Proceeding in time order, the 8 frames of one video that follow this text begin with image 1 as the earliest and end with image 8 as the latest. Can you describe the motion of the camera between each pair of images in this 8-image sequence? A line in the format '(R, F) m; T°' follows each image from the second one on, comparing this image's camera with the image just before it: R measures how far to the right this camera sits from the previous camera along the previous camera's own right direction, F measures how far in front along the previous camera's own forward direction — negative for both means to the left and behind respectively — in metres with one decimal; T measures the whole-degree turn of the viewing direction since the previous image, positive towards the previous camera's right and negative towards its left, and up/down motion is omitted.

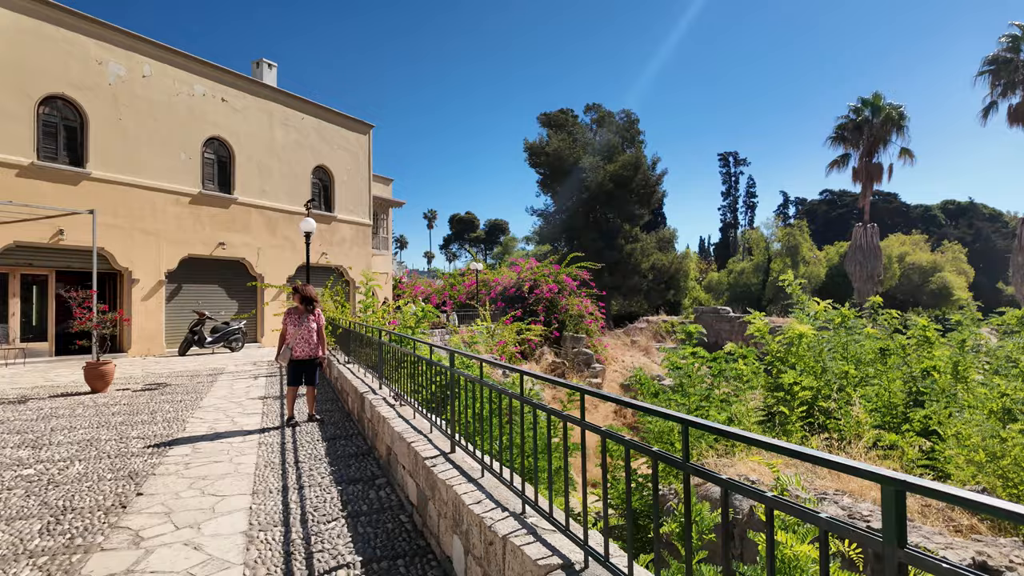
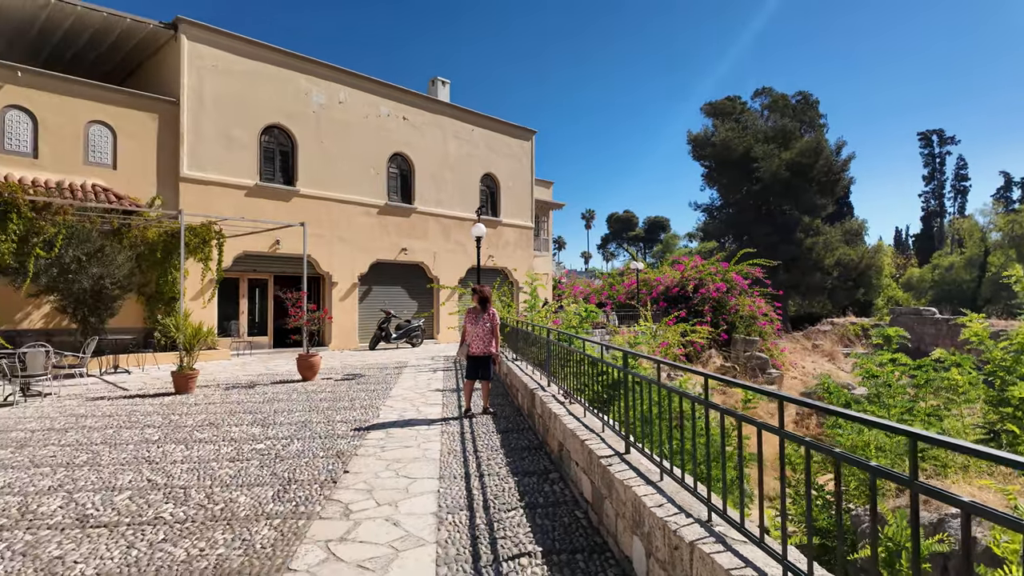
(-0.1, 0.0) m; -15°
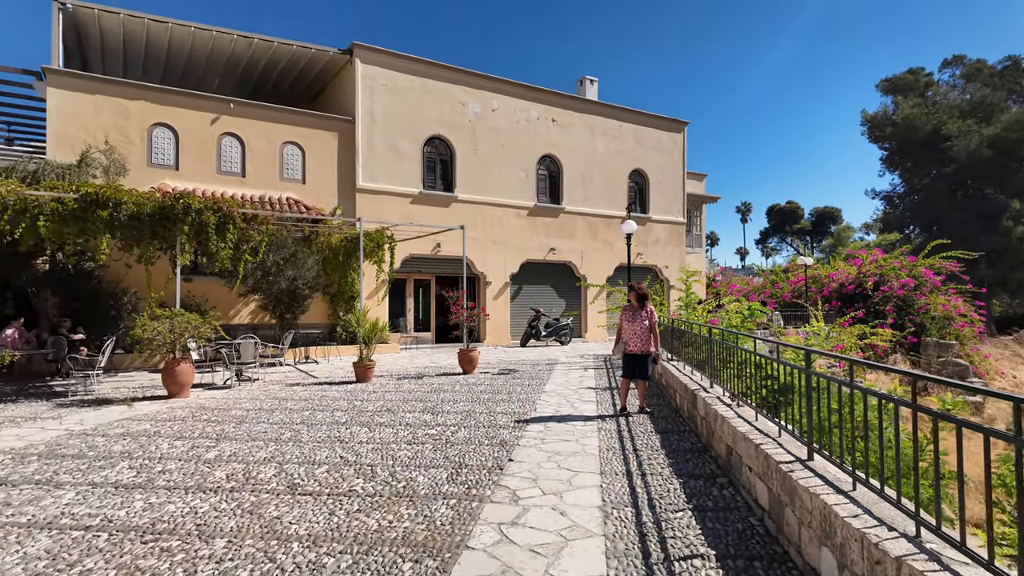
(-0.1, 0.0) m; -14°
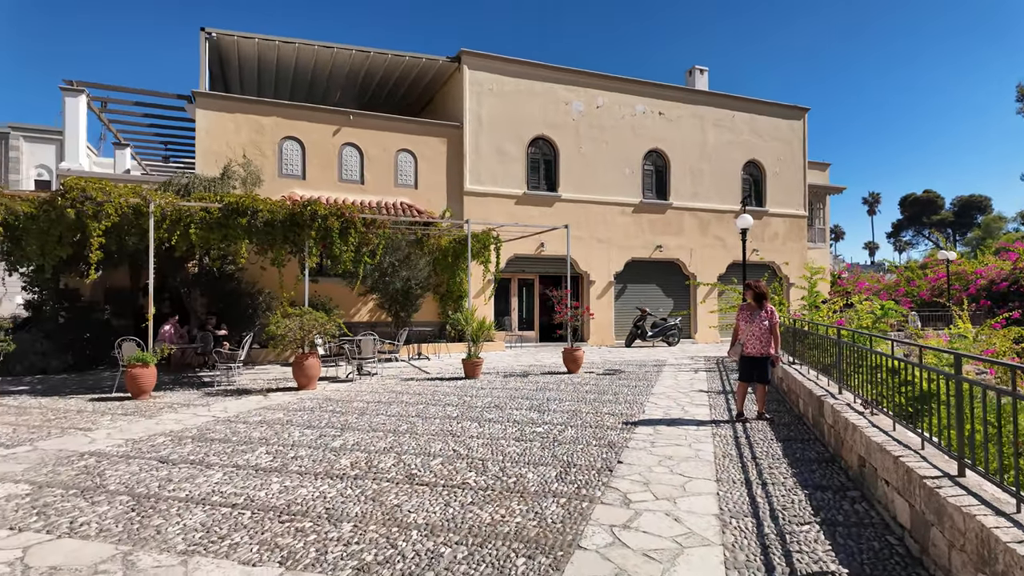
(0.0, 0.0) m; -10°
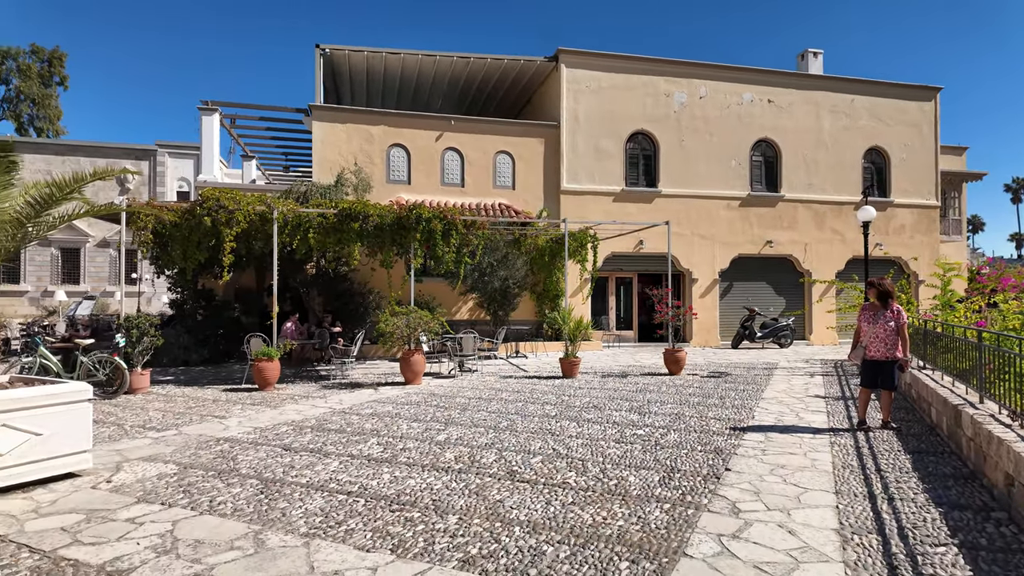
(0.0, 0.0) m; -9°
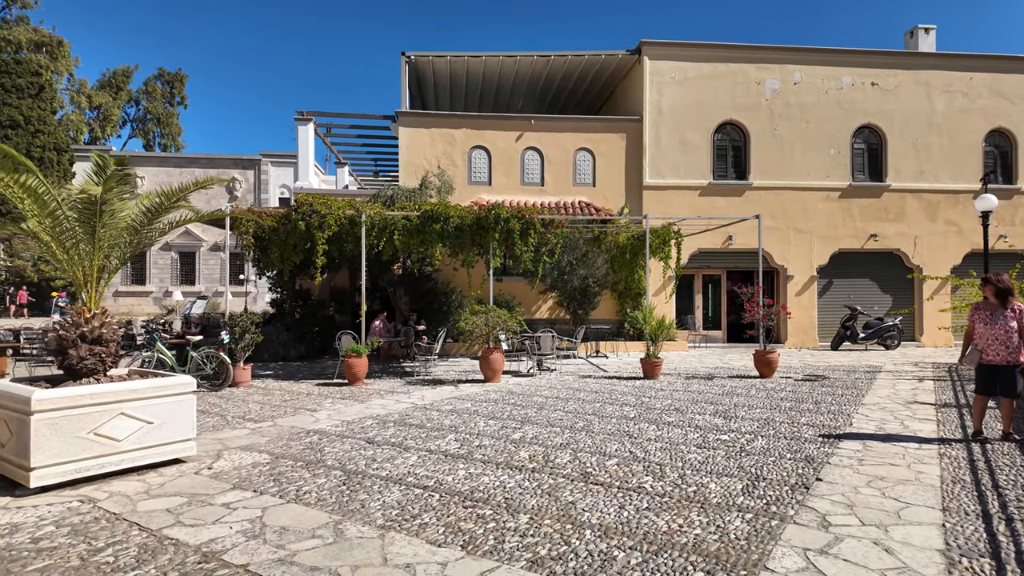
(+0.1, 0.0) m; -8°
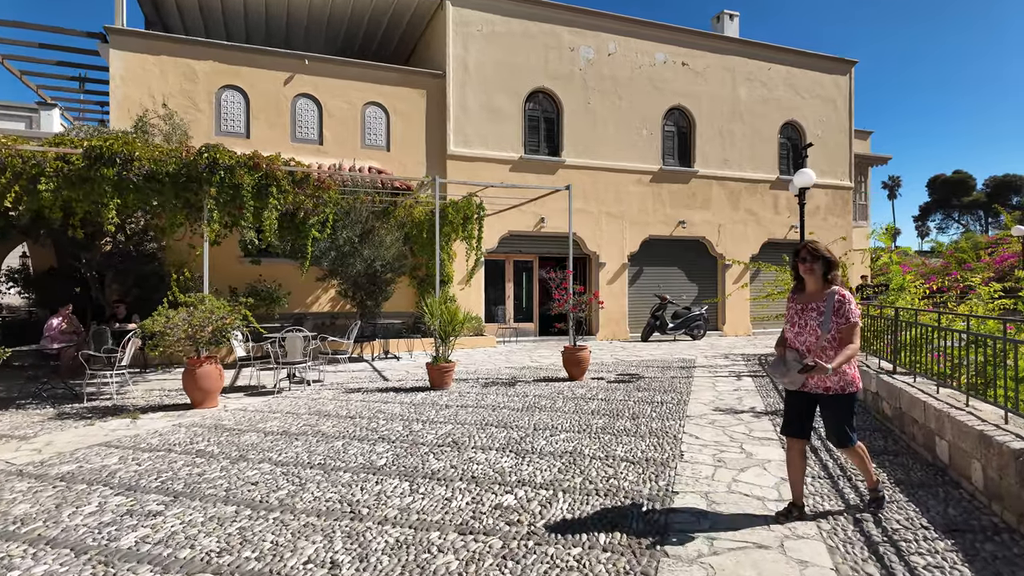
(+1.0, +2.3) m; +16°
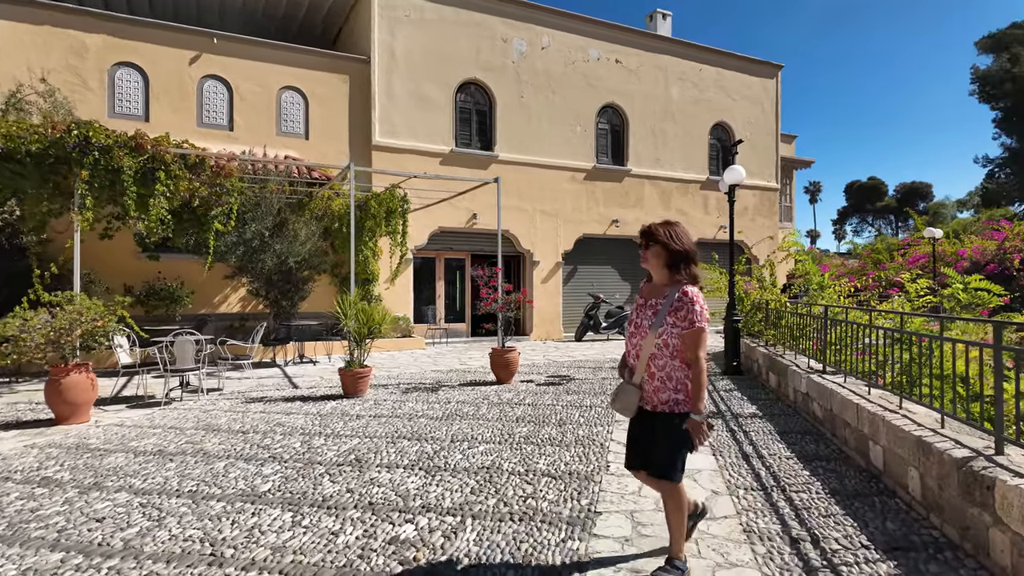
(+0.2, +0.5) m; +6°
